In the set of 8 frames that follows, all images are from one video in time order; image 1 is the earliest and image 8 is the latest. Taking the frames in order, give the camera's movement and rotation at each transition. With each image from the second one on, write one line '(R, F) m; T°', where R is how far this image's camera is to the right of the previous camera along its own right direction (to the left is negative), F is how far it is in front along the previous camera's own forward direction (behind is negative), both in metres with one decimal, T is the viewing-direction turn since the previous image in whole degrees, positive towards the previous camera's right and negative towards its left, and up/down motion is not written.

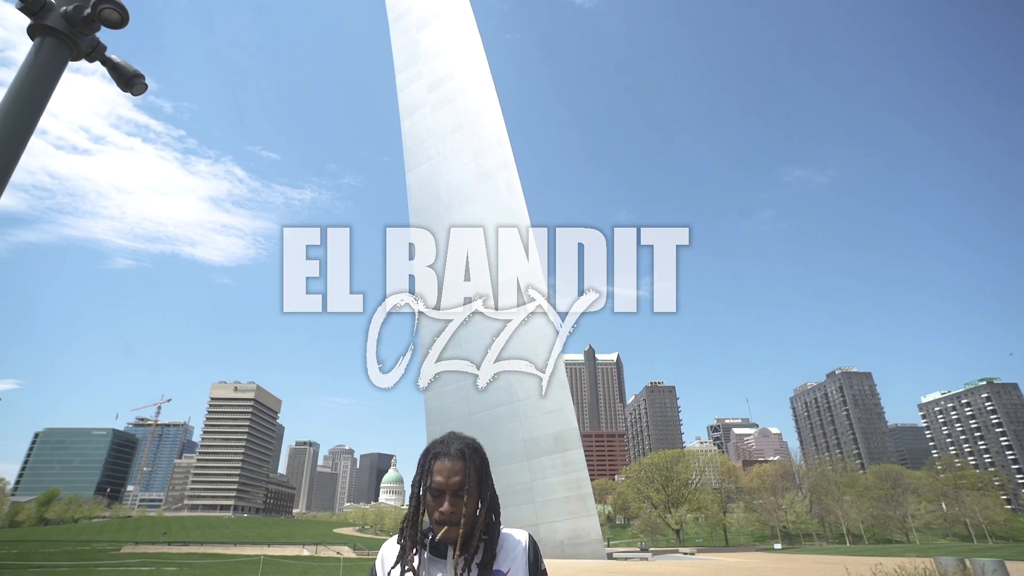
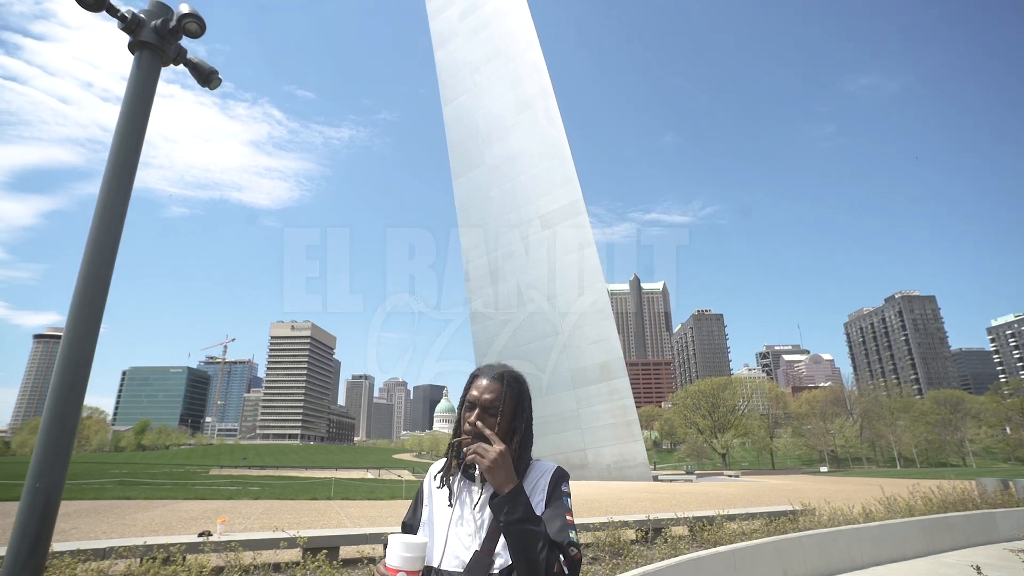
(0.0, -0.1) m; -5°
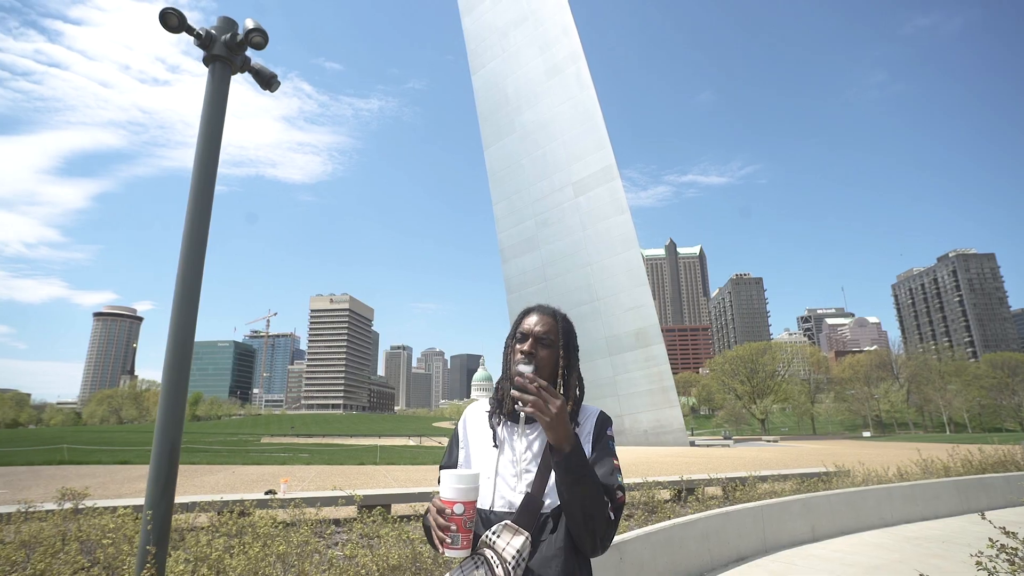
(0.0, -0.2) m; -4°
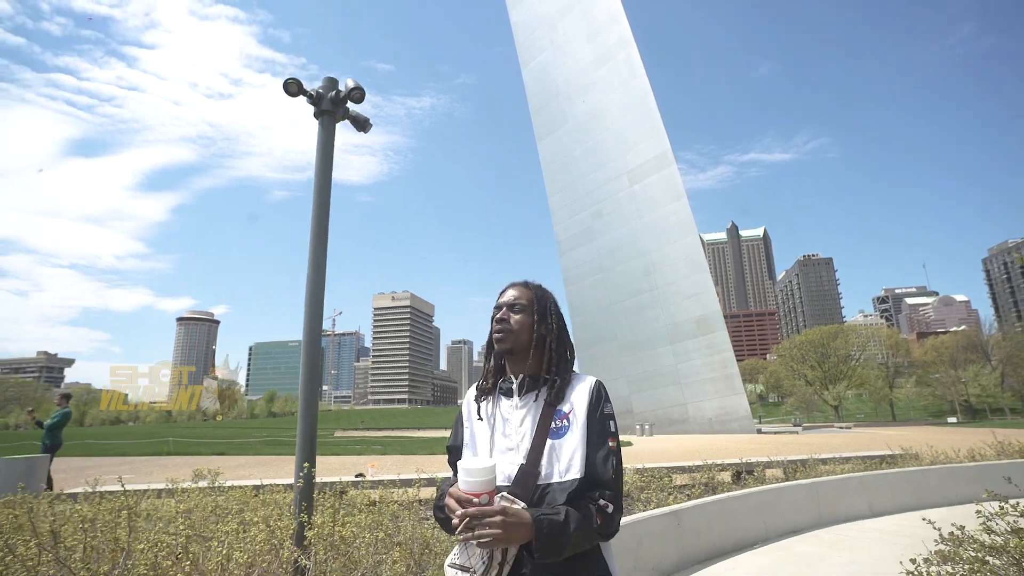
(0.0, -0.5) m; -6°
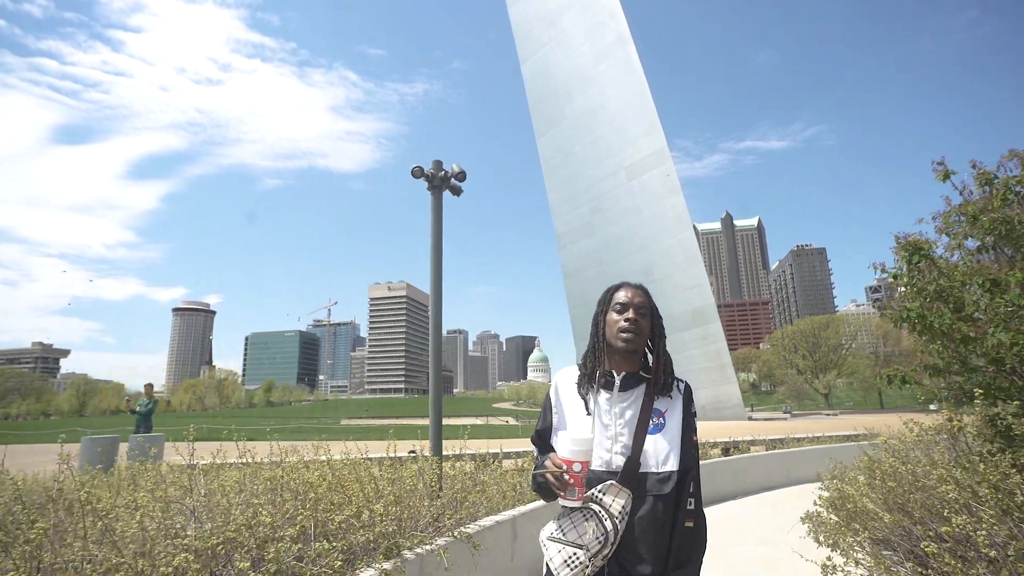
(-0.5, -1.4) m; 0°
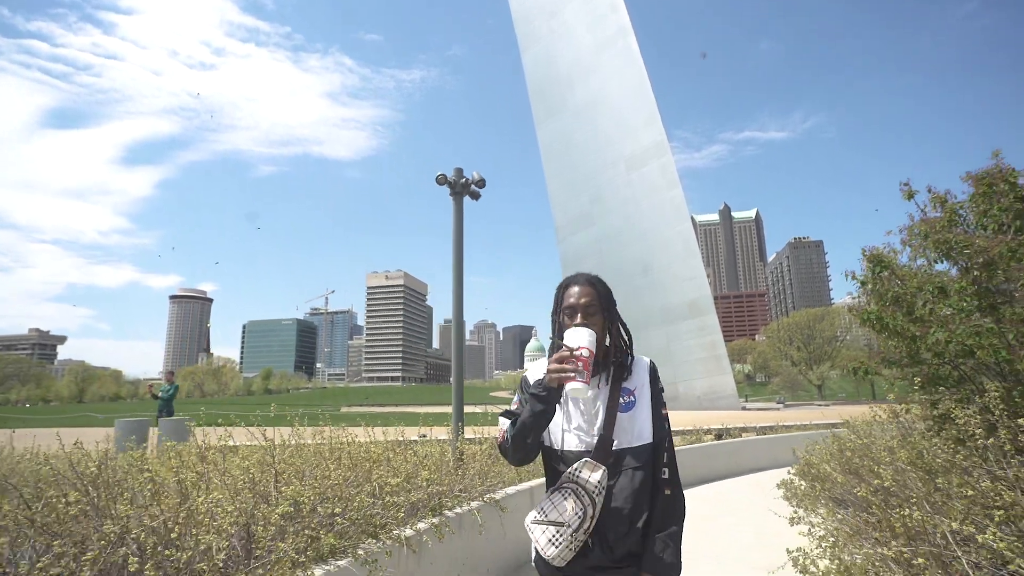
(-0.2, -0.5) m; 0°
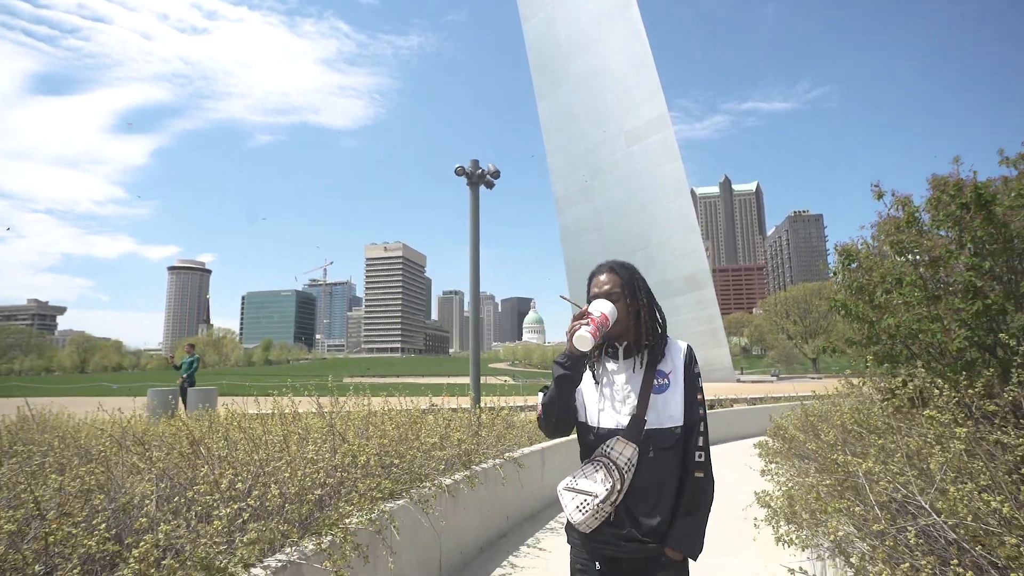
(-0.1, -0.5) m; 0°
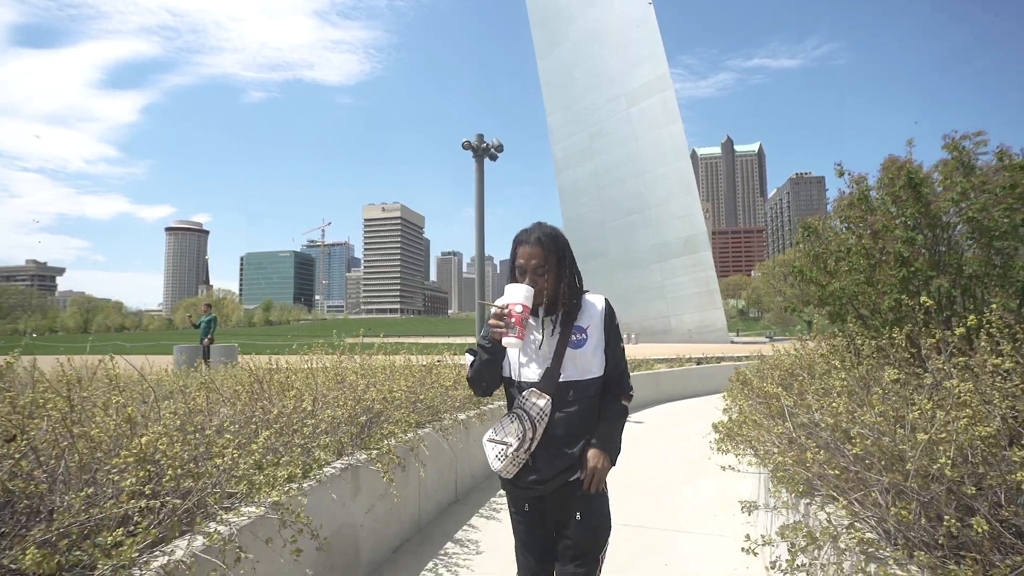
(0.0, -0.5) m; 0°
